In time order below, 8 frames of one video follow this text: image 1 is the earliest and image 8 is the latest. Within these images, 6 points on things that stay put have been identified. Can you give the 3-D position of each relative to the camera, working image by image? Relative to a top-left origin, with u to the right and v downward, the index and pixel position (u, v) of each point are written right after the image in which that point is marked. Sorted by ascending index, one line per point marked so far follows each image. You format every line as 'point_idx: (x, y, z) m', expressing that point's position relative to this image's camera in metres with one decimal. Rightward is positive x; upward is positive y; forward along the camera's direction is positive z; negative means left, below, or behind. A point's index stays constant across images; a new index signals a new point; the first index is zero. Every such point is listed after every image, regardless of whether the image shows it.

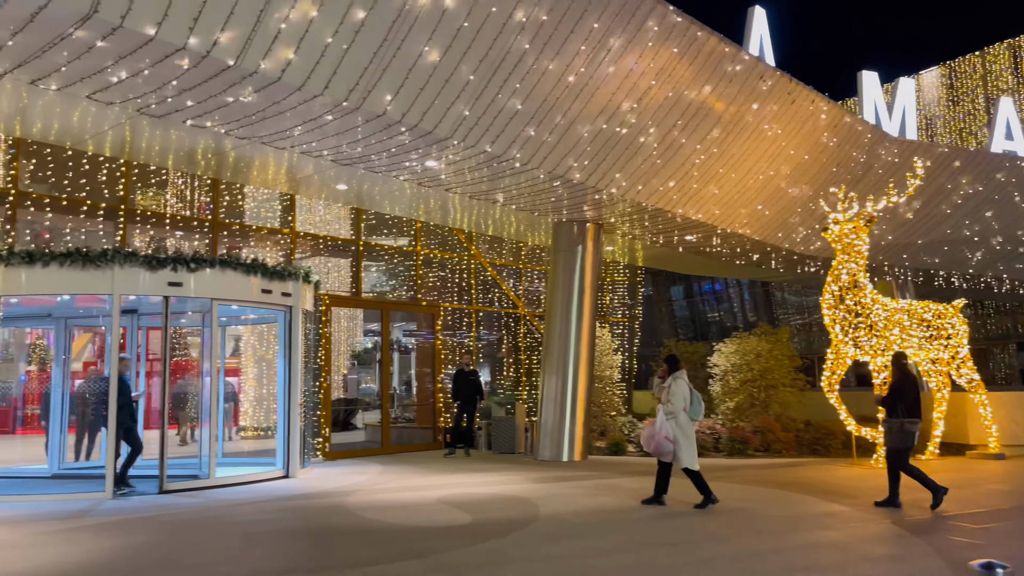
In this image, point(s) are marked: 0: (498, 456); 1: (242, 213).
0: (-0.2, -2.5, +11.4) m
1: (-3.7, +1.1, +10.9) m
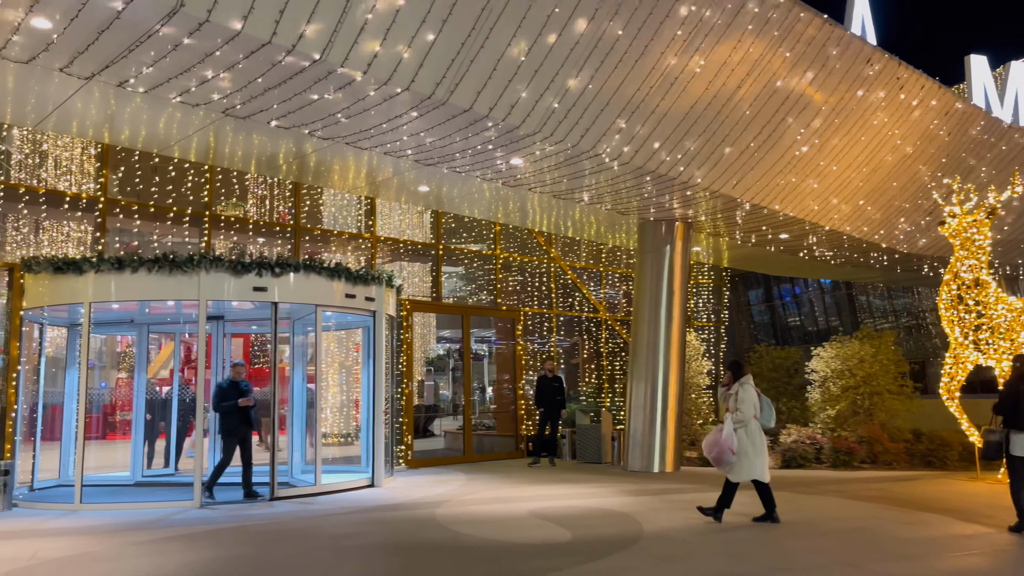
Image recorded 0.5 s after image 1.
0: (+1.0, -2.5, +11.0) m
1: (-2.6, +1.0, +10.8) m
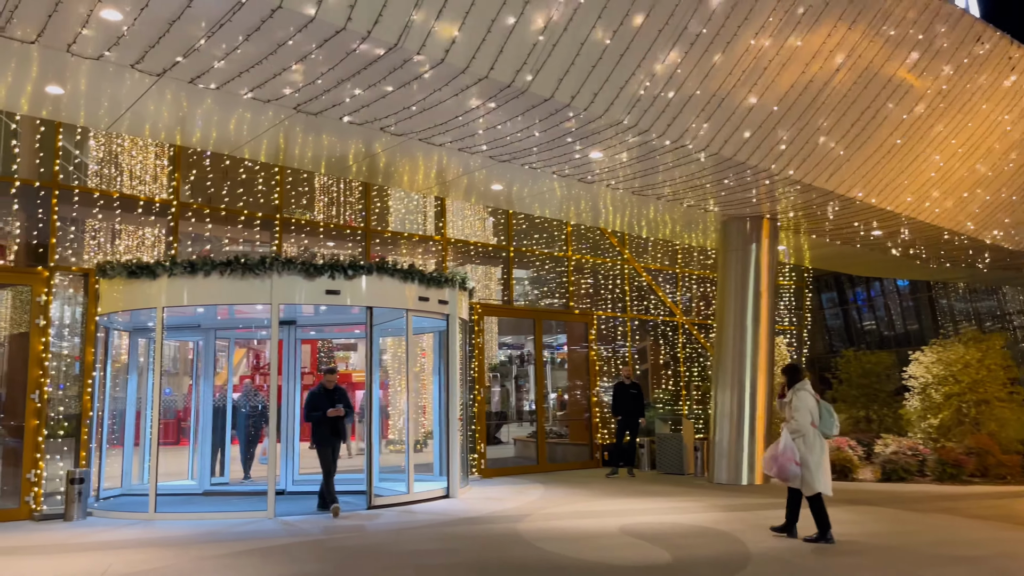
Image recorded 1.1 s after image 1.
0: (+2.1, -2.5, +10.4) m
1: (-1.6, +0.9, +10.5) m
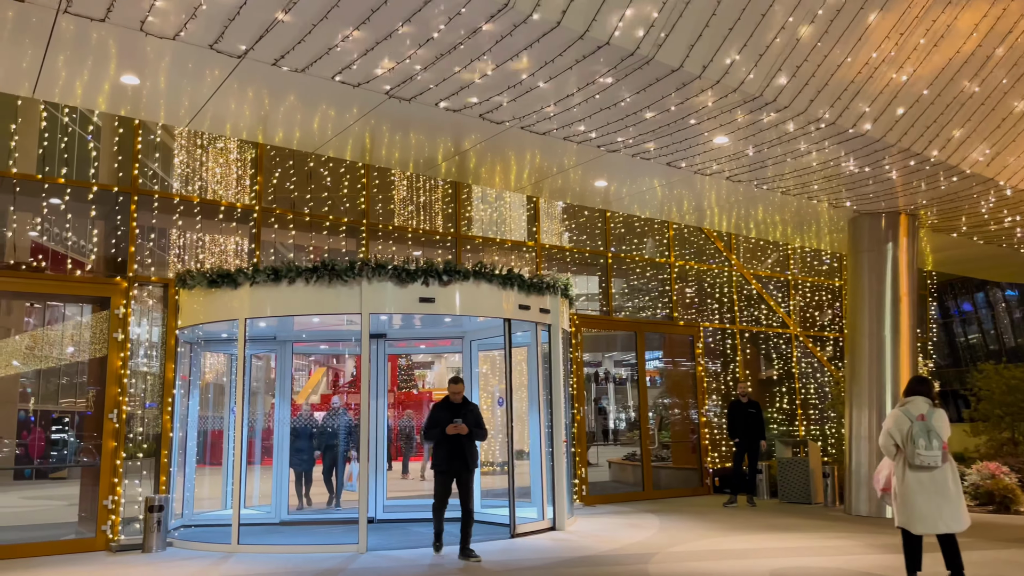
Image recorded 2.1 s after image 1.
0: (+3.3, -2.6, +9.2) m
1: (-0.4, +0.8, +9.8) m
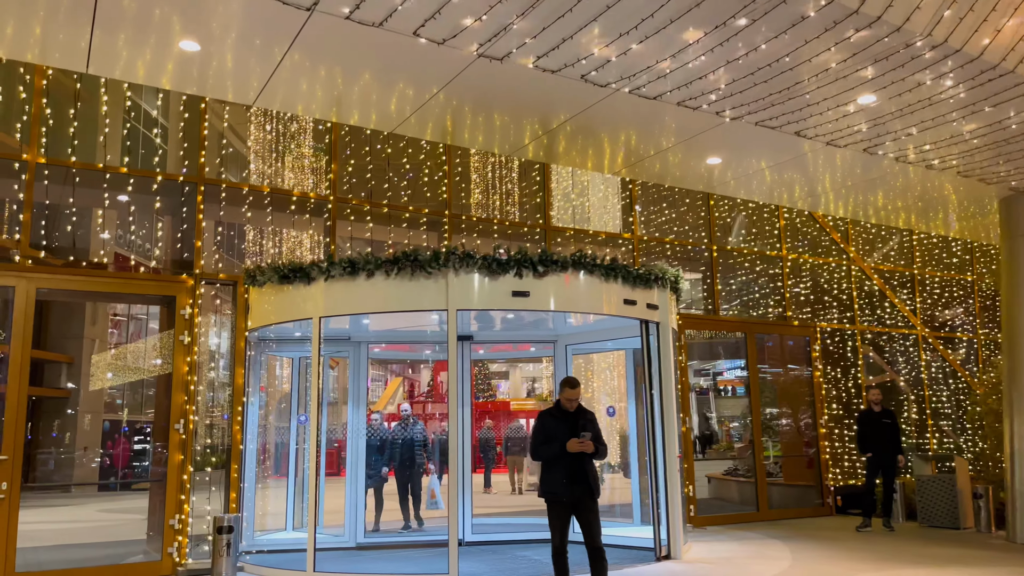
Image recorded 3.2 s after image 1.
0: (+4.4, -2.5, +8.0) m
1: (+0.7, +0.8, +8.9) m
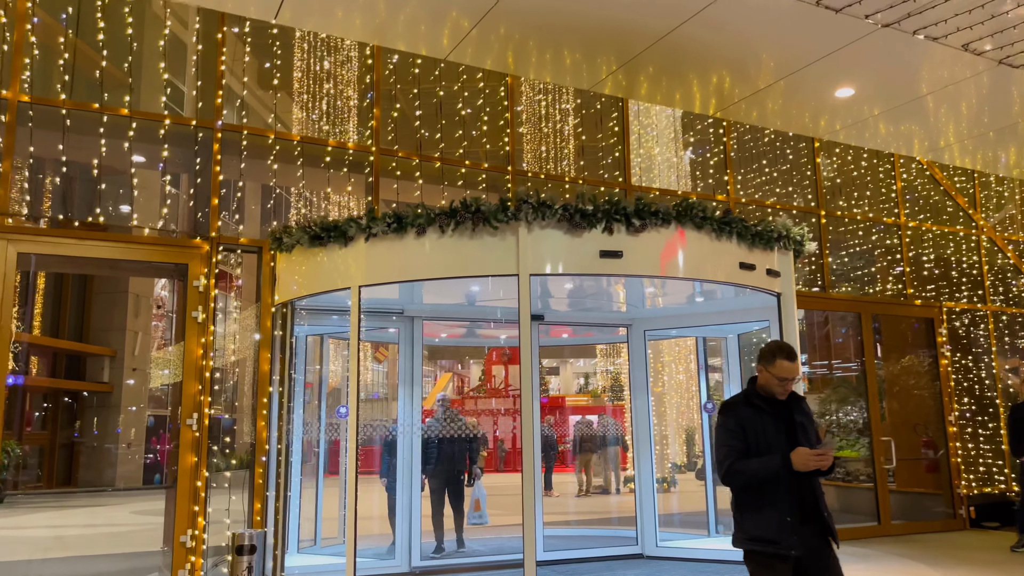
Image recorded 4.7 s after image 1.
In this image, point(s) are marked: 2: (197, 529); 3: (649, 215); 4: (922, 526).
0: (+5.0, -2.2, +6.4) m
1: (+1.4, +1.1, +7.5) m
2: (-2.1, -1.6, +5.3) m
3: (+0.8, +0.5, +4.8) m
4: (+4.2, -2.4, +8.0) m
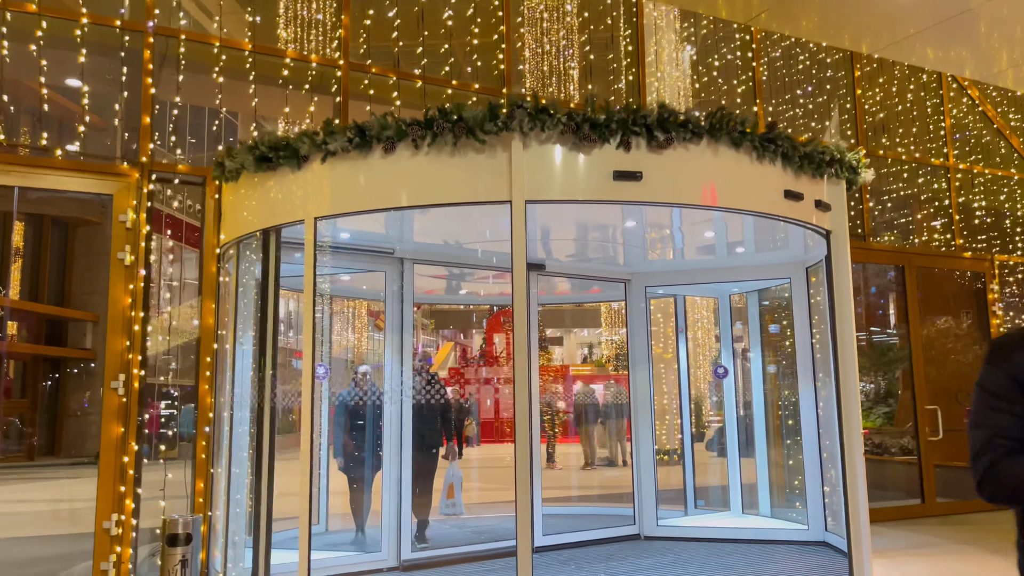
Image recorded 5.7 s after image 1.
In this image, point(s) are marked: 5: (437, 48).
0: (+5.0, -1.8, +5.5) m
1: (+1.4, +1.5, +6.5) m
2: (-2.2, -1.3, +4.4) m
3: (+0.8, +0.8, +3.9) m
4: (+4.2, -2.0, +7.1) m
5: (-0.6, +1.7, +5.7) m
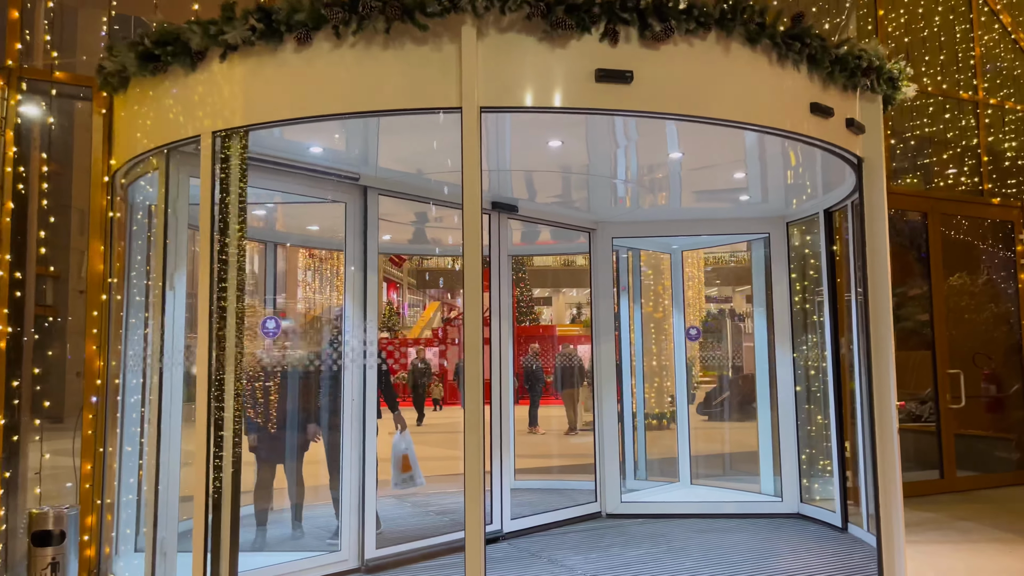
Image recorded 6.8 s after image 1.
0: (+4.8, -1.5, +4.8) m
1: (+1.2, +1.9, +5.6) m
2: (-2.4, -1.0, +3.6) m
3: (+0.6, +1.0, +3.0) m
4: (+3.9, -1.6, +6.4) m
5: (-0.8, +2.1, +4.8) m
